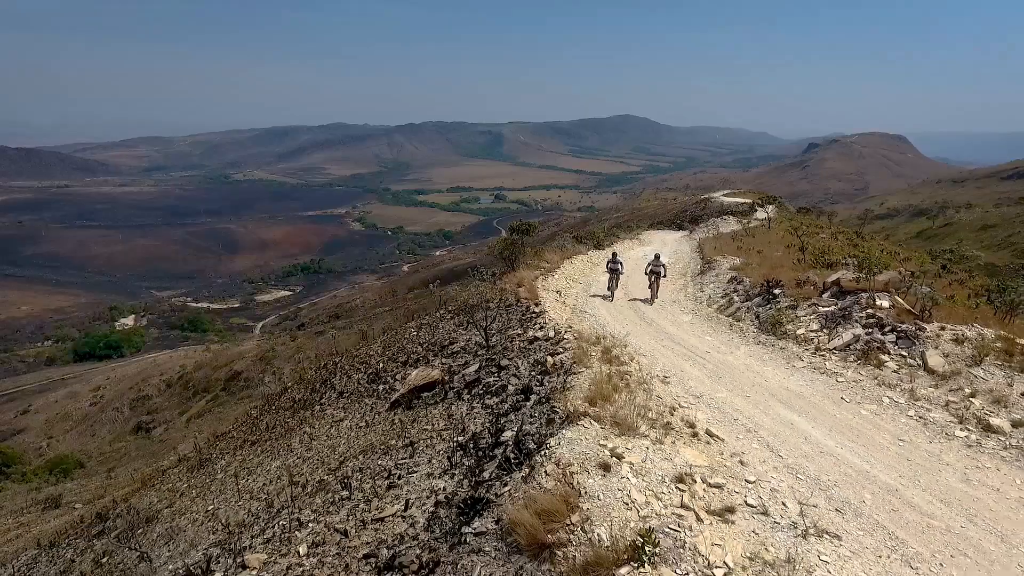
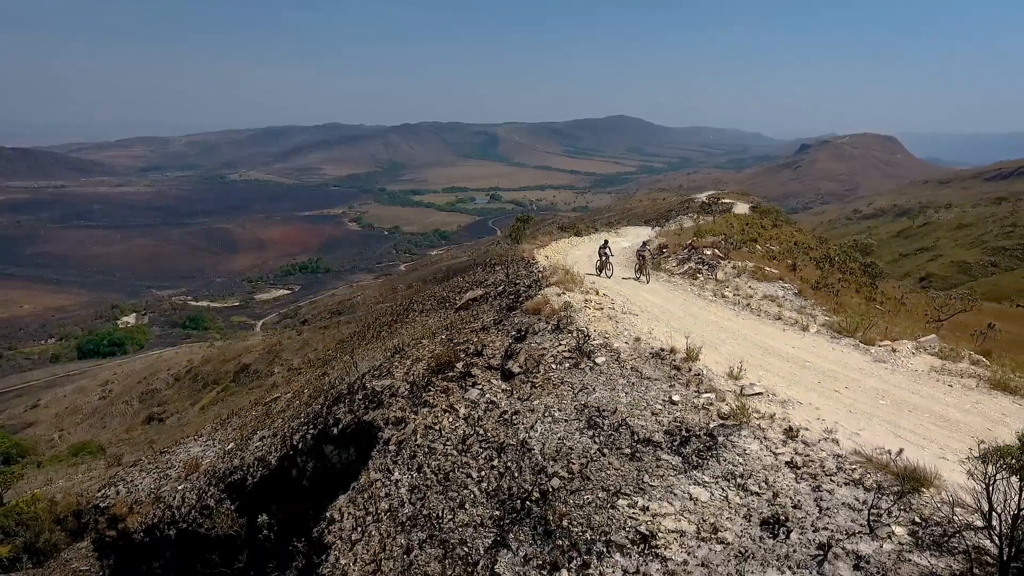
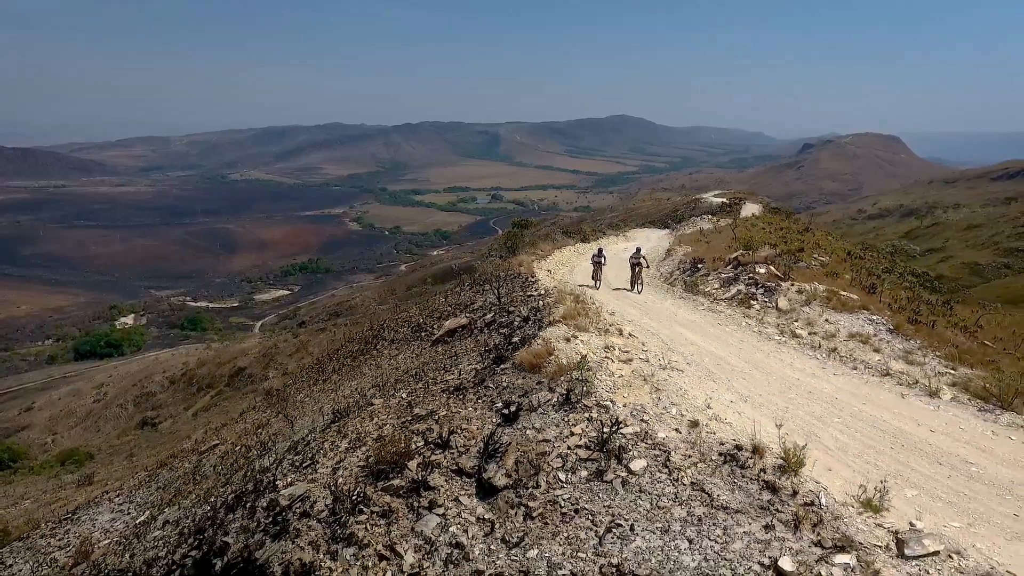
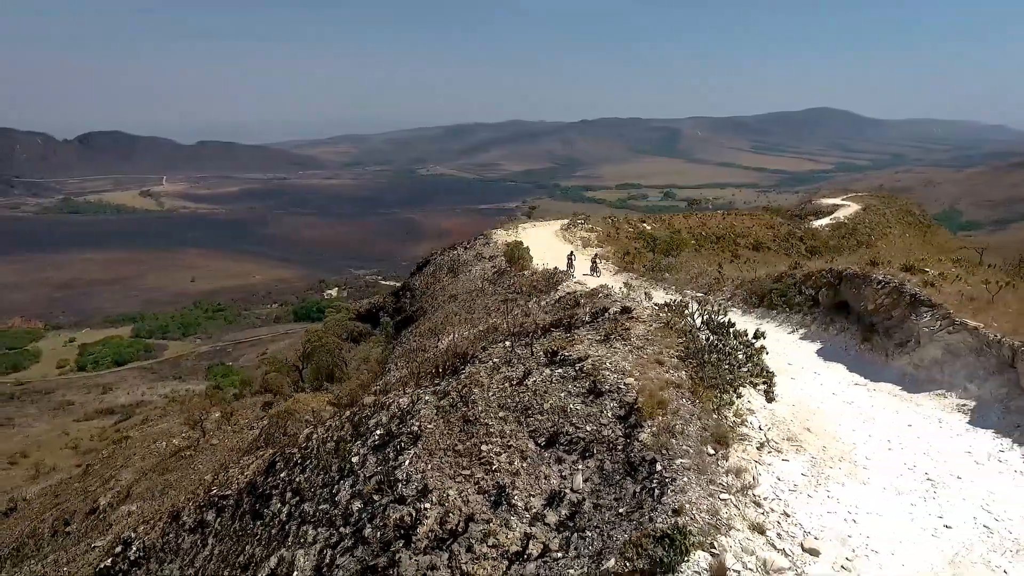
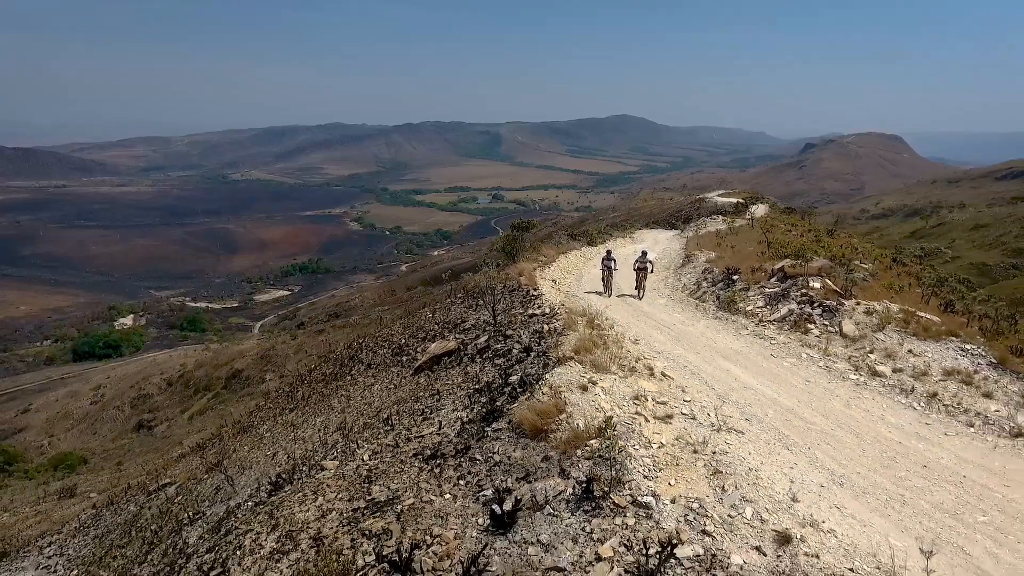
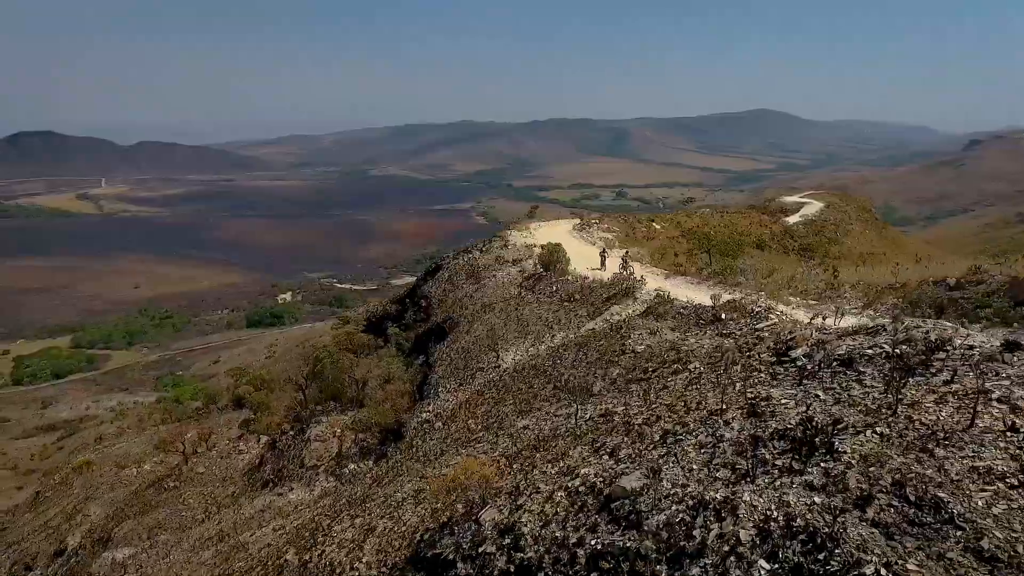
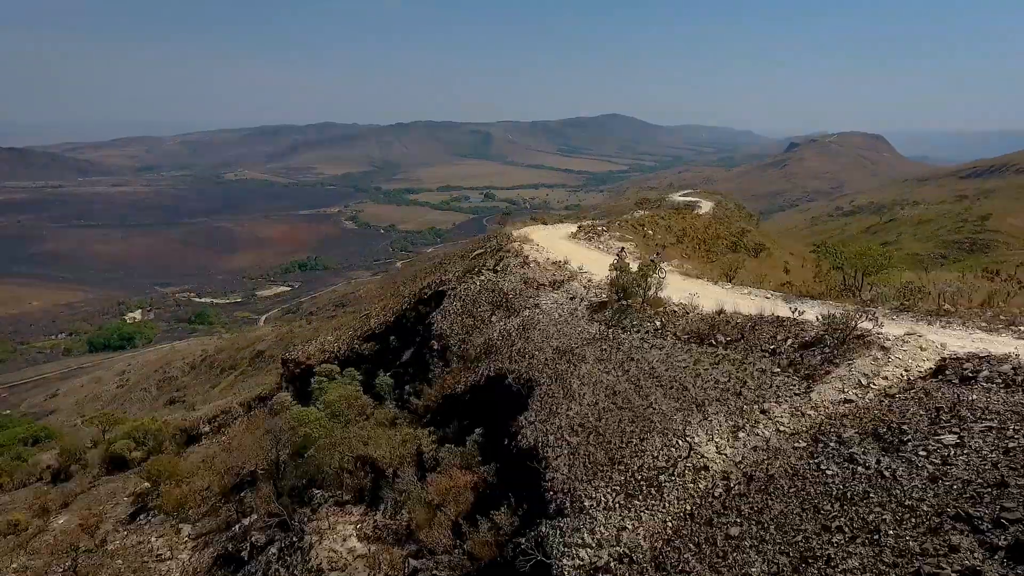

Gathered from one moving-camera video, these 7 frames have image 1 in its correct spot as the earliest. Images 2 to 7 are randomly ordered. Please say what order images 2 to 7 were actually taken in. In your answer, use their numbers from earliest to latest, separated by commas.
5, 3, 2, 7, 6, 4
